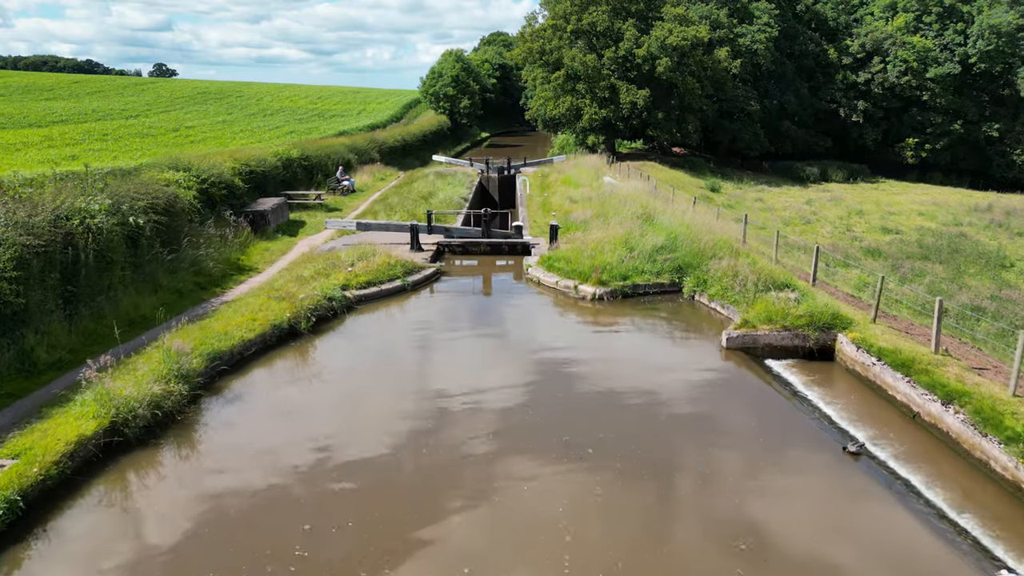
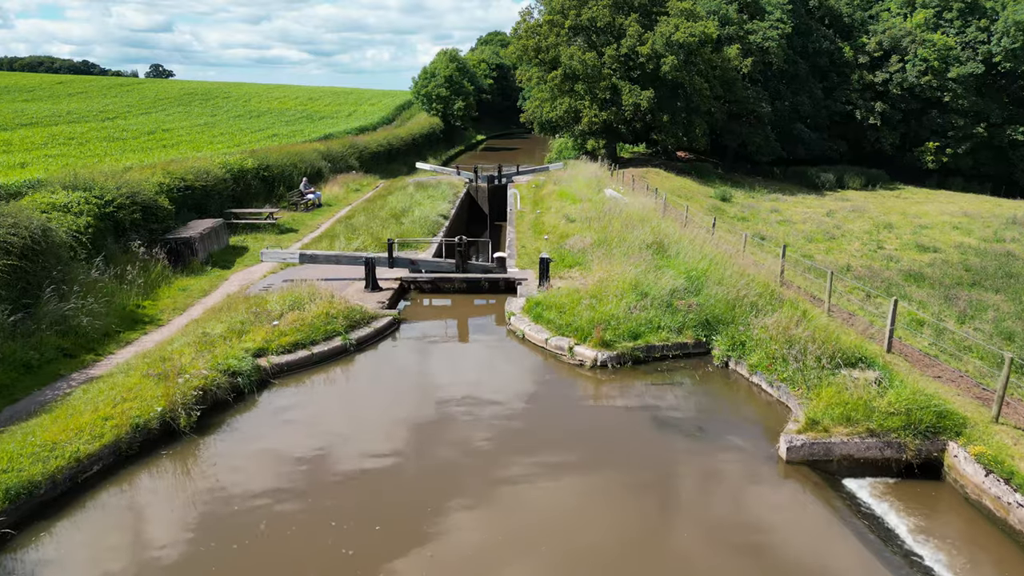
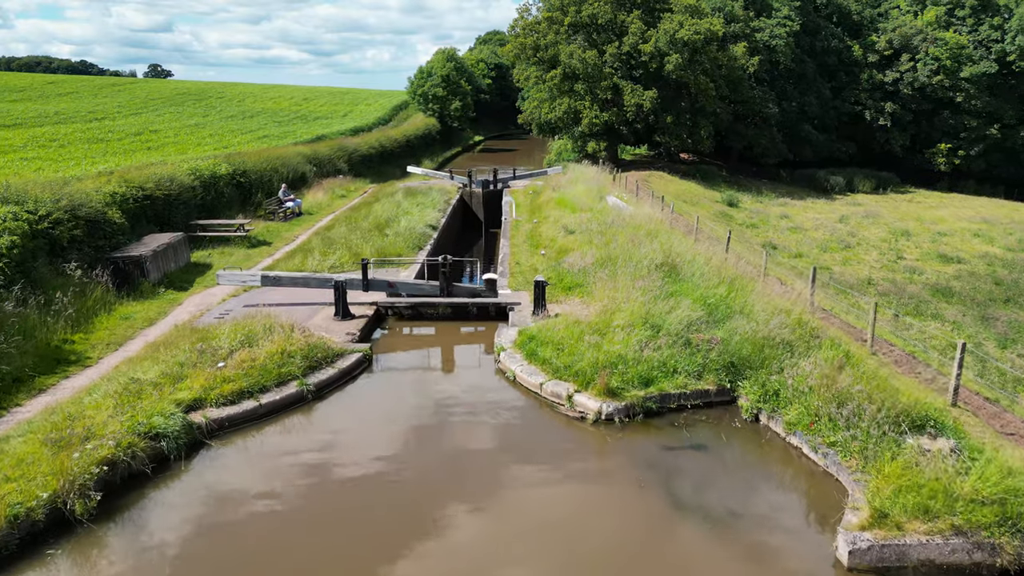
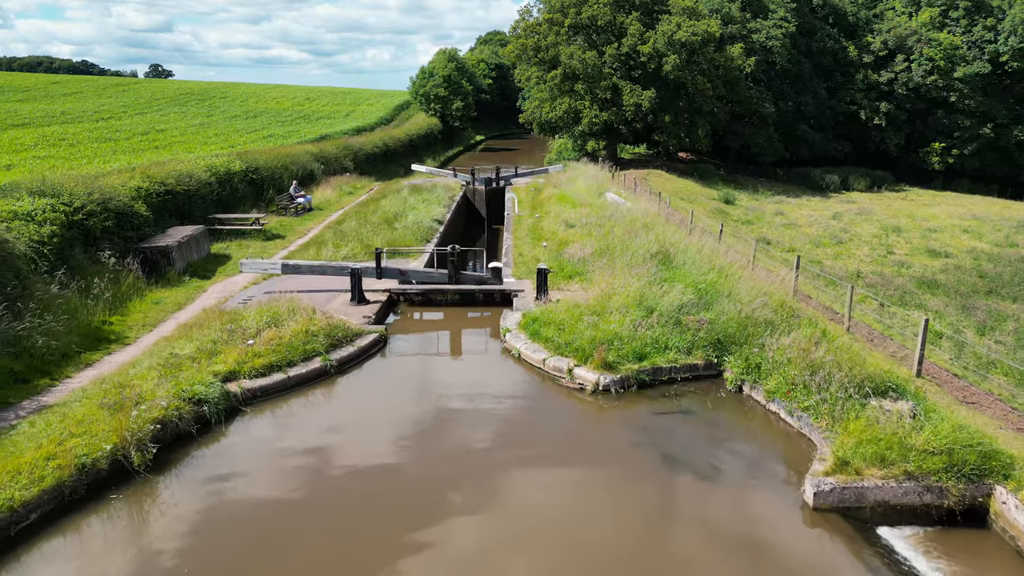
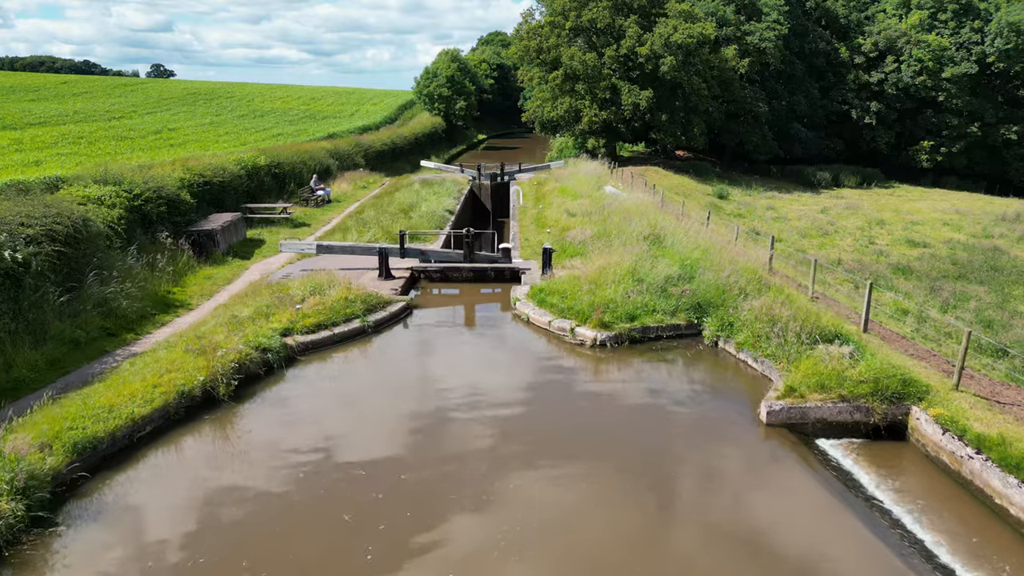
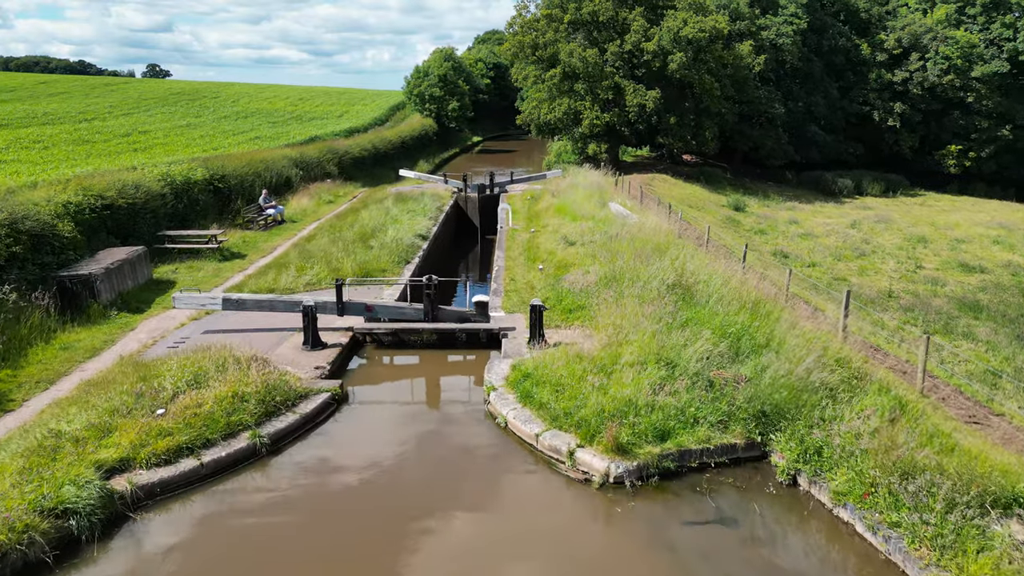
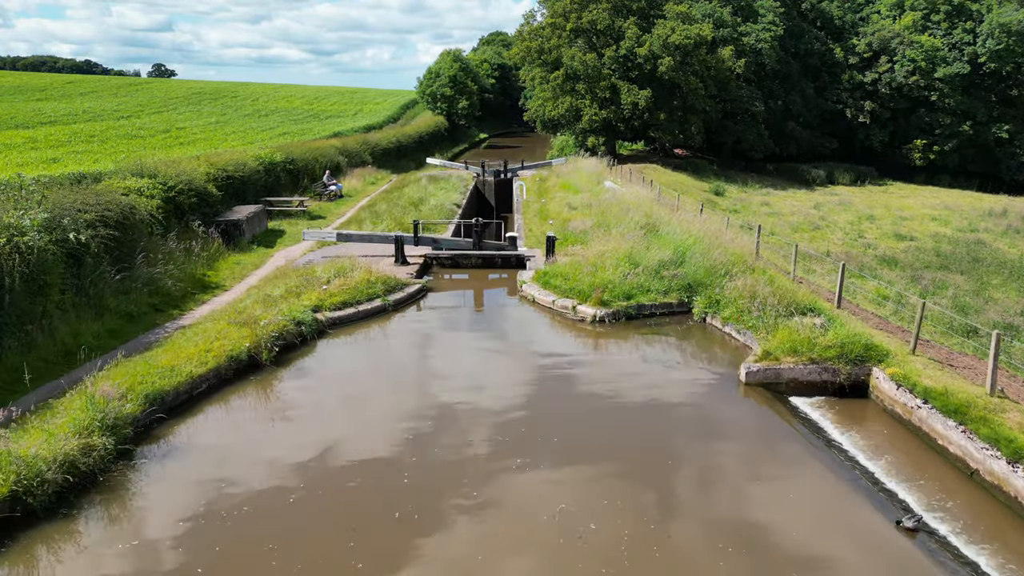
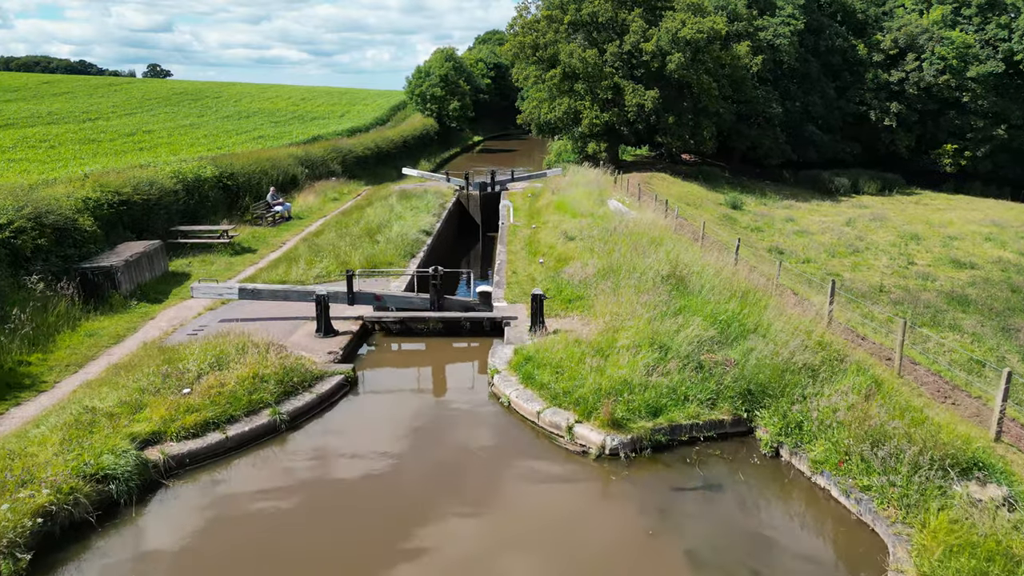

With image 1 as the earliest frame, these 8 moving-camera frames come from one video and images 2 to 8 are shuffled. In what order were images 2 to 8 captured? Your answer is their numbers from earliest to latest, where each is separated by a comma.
7, 5, 2, 4, 3, 8, 6
